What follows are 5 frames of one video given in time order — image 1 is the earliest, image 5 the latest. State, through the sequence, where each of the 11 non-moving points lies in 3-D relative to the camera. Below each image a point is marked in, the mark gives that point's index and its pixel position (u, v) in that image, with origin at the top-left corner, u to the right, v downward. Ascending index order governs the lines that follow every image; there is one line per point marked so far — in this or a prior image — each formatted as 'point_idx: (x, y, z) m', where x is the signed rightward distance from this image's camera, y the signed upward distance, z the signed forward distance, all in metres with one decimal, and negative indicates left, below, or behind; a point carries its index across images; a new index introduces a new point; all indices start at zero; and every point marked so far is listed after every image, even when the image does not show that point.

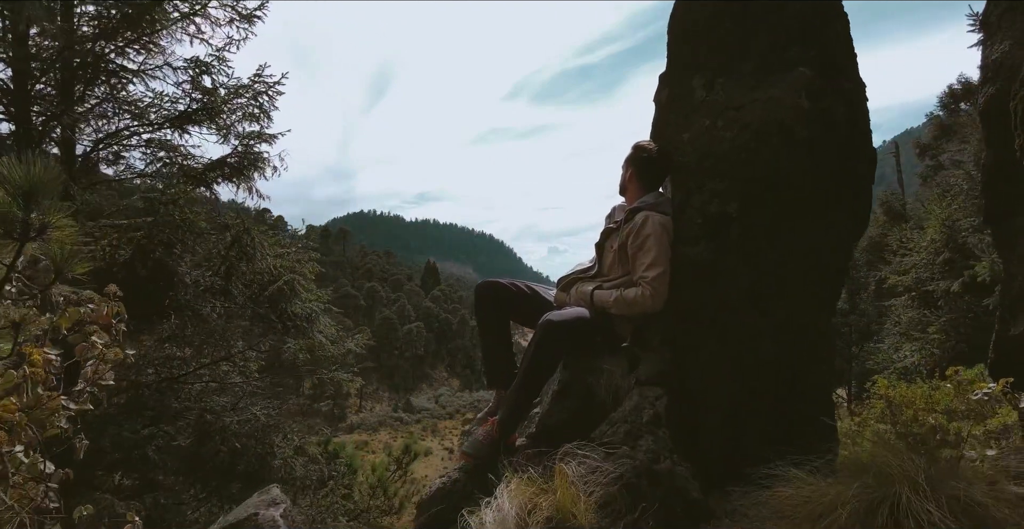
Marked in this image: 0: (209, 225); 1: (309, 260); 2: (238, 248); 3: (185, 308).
0: (-3.0, +0.4, +5.0) m
1: (-2.4, +0.1, +5.8) m
2: (-2.7, +0.2, +5.0) m
3: (-3.0, -0.4, +4.8) m
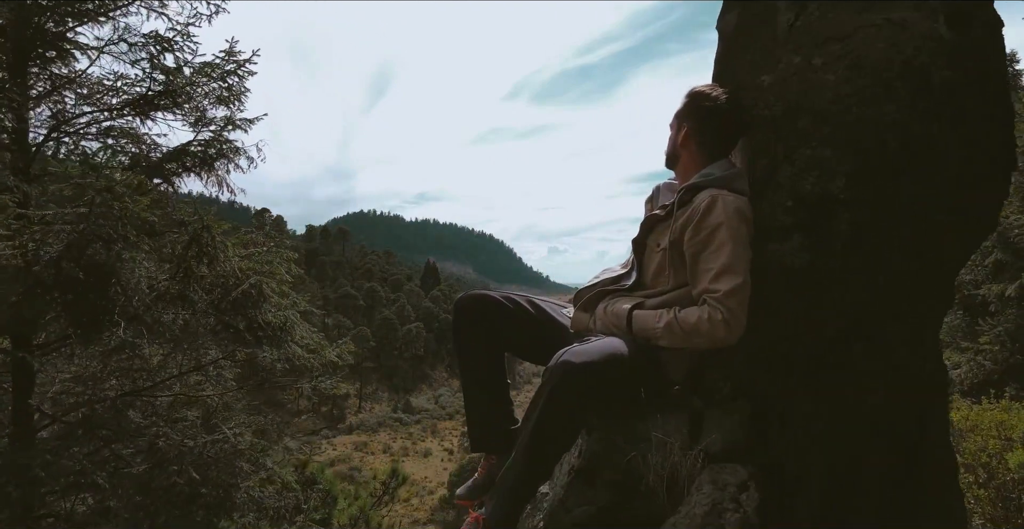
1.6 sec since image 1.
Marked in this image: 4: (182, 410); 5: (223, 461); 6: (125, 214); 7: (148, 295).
0: (-3.0, +0.4, +4.4) m
1: (-2.4, +0.1, +5.2) m
2: (-2.7, +0.1, +4.4) m
3: (-3.0, -0.4, +4.2) m
4: (-3.8, -1.7, +5.8) m
5: (-3.0, -2.0, +5.1) m
6: (-2.9, +0.4, +3.8) m
7: (-3.0, -0.3, +4.2) m
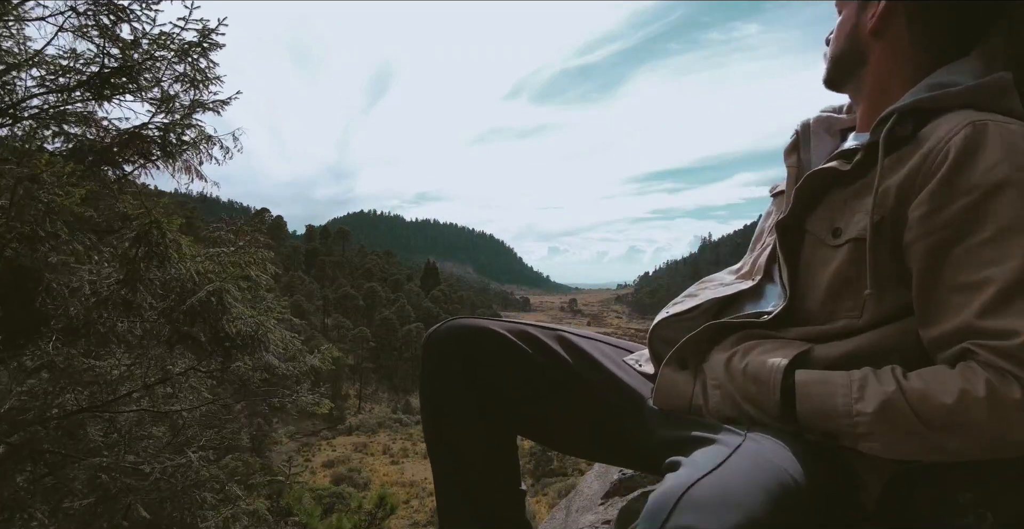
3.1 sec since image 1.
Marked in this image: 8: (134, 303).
0: (-3.0, +0.4, +3.8) m
1: (-2.4, +0.1, +4.6) m
2: (-2.7, +0.1, +3.8) m
3: (-3.0, -0.4, +3.6) m
4: (-3.7, -1.7, +5.2) m
5: (-2.9, -2.0, +4.5) m
6: (-2.9, +0.4, +3.2) m
7: (-3.0, -0.3, +3.6) m
8: (-2.8, -0.3, +3.8) m
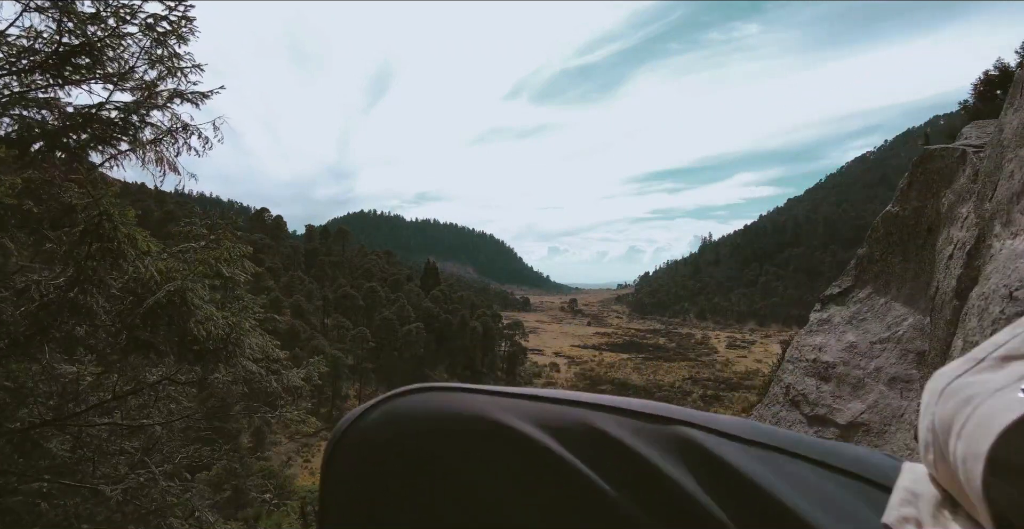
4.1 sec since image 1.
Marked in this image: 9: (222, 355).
0: (-2.8, +0.3, +3.1) m
1: (-2.2, 0.0, +4.0) m
2: (-2.5, +0.1, +3.1) m
3: (-2.8, -0.5, +3.0) m
4: (-3.5, -1.7, +4.5) m
5: (-2.7, -2.0, +3.9) m
6: (-2.7, +0.3, +2.5) m
7: (-2.8, -0.3, +2.9) m
8: (-2.6, -0.3, +3.1) m
9: (-2.1, -0.8, +3.8) m
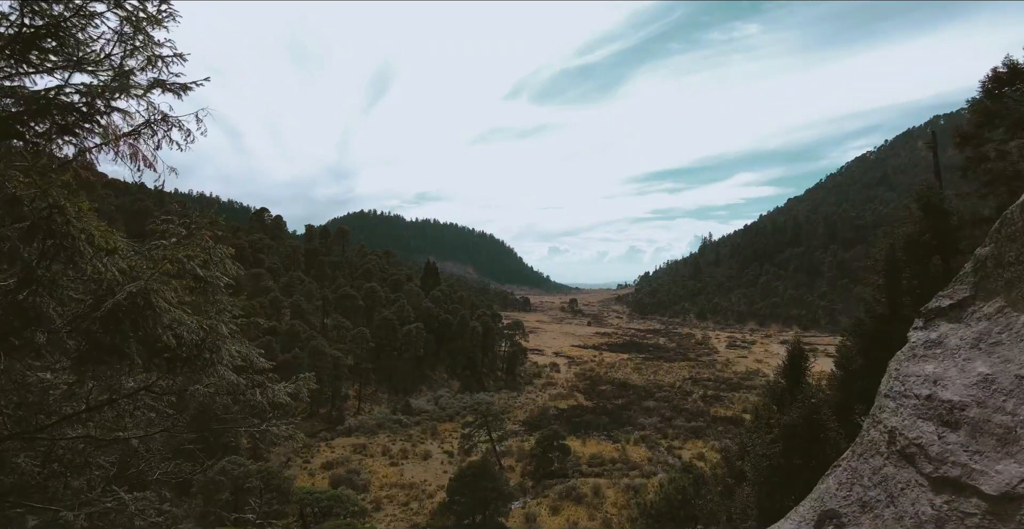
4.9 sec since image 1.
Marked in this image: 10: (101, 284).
0: (-2.9, +0.2, +3.0) m
1: (-2.3, 0.0, +3.9) m
2: (-2.6, 0.0, +3.0) m
3: (-2.9, -0.5, +2.9) m
4: (-3.7, -1.8, +4.4) m
5: (-2.9, -2.1, +3.8) m
6: (-2.8, +0.2, +2.4) m
7: (-2.9, -0.4, +2.8) m
8: (-2.7, -0.4, +3.0) m
9: (-2.2, -0.9, +3.7) m
10: (-2.5, -0.3, +3.2) m
